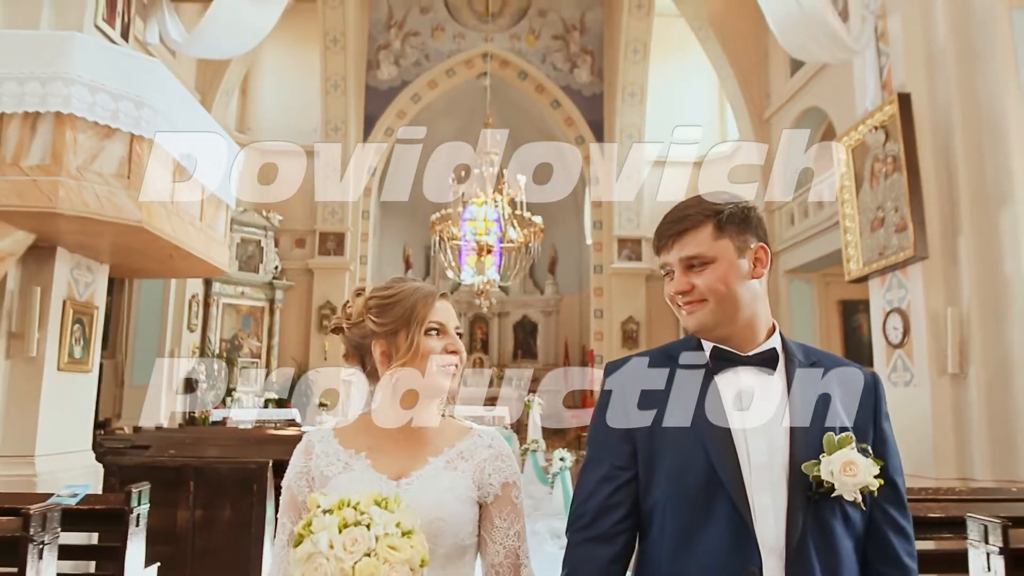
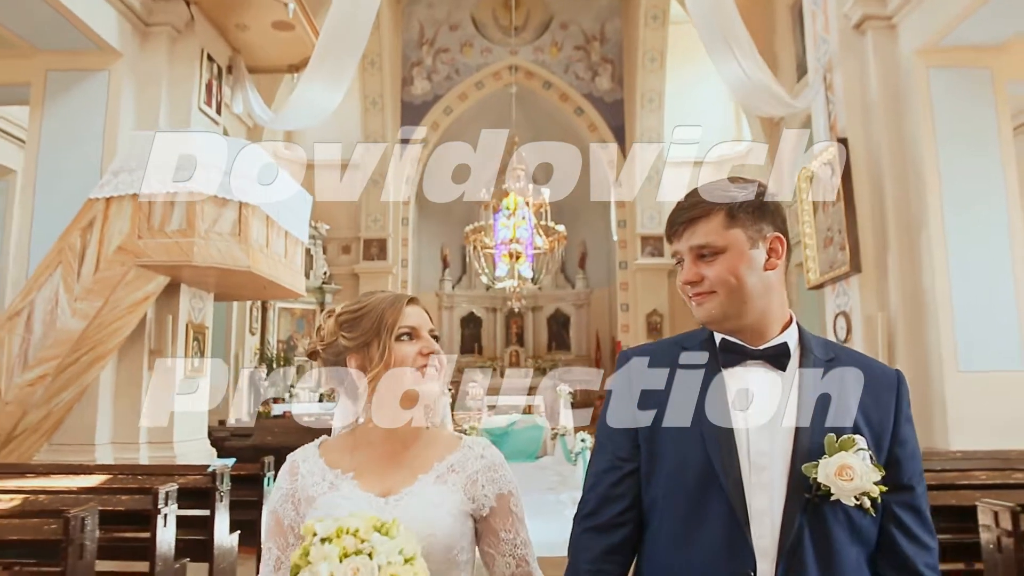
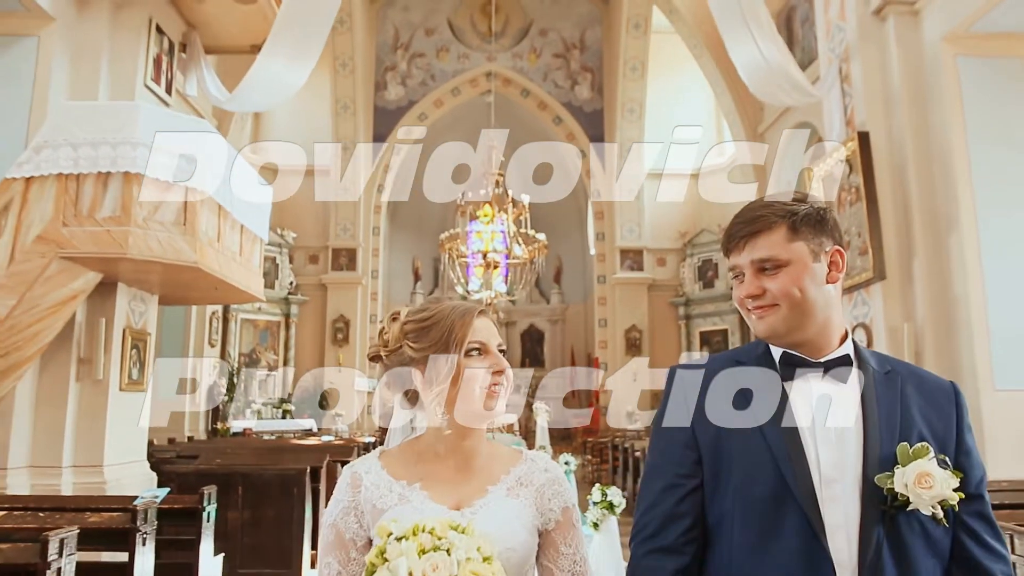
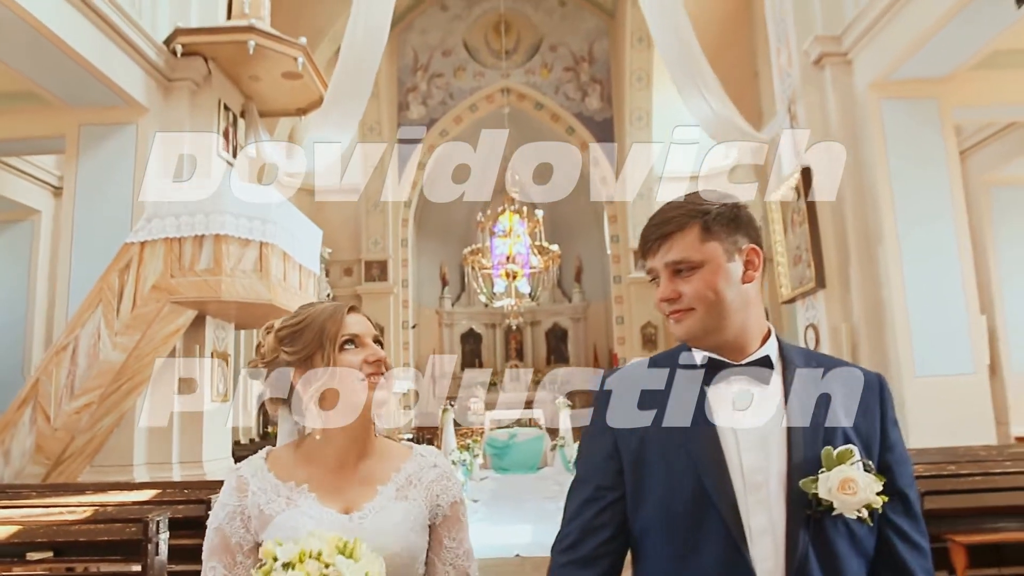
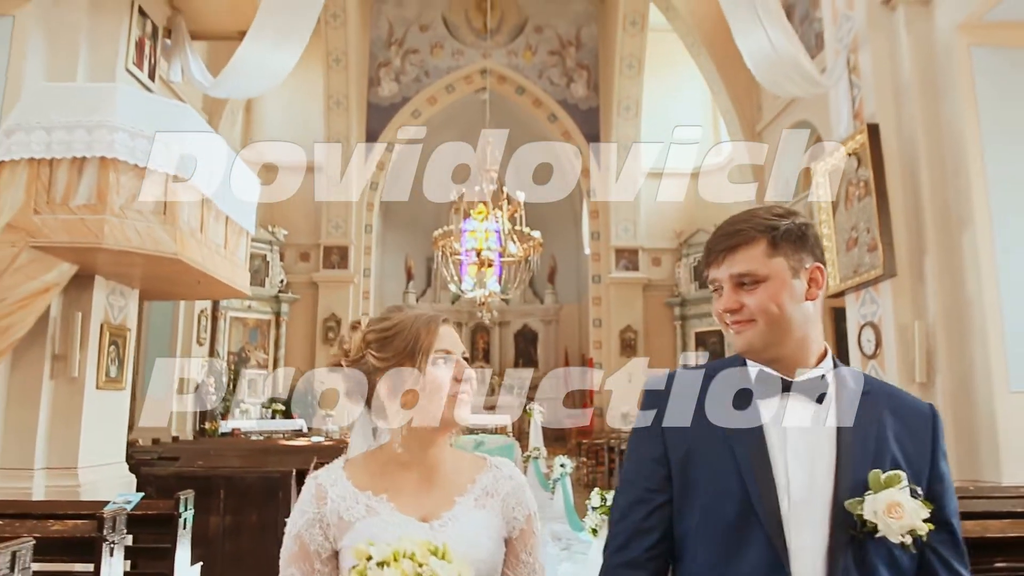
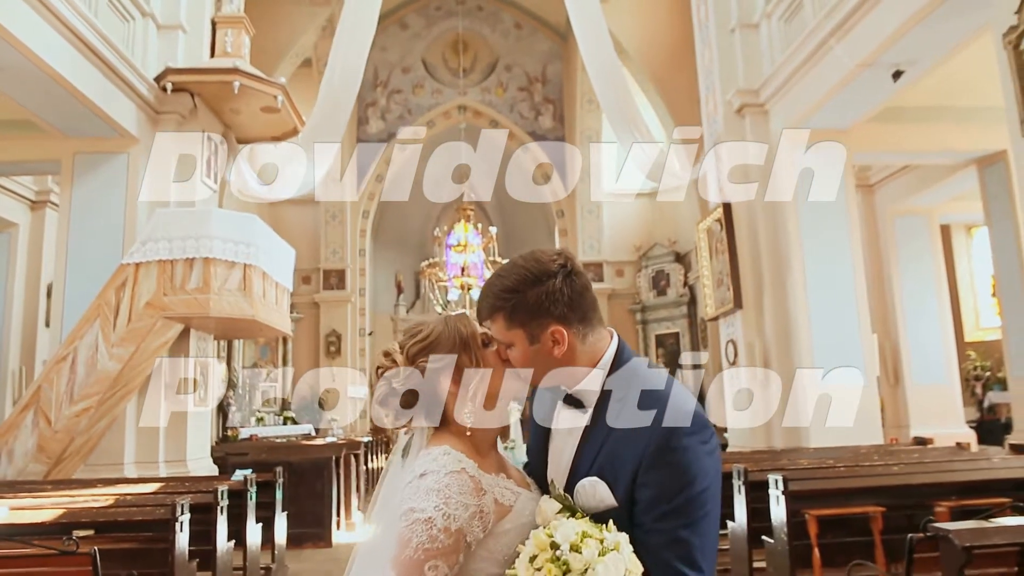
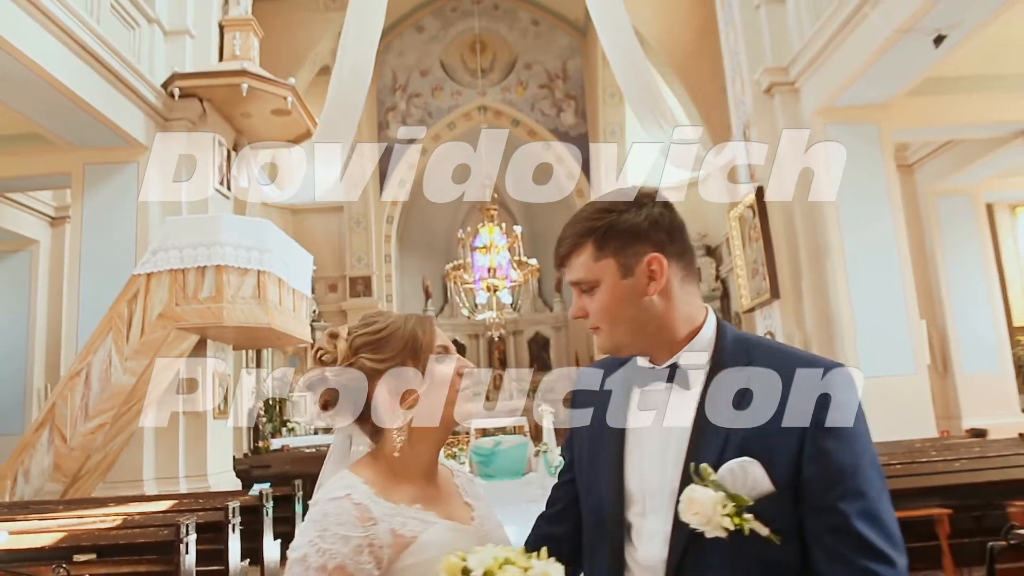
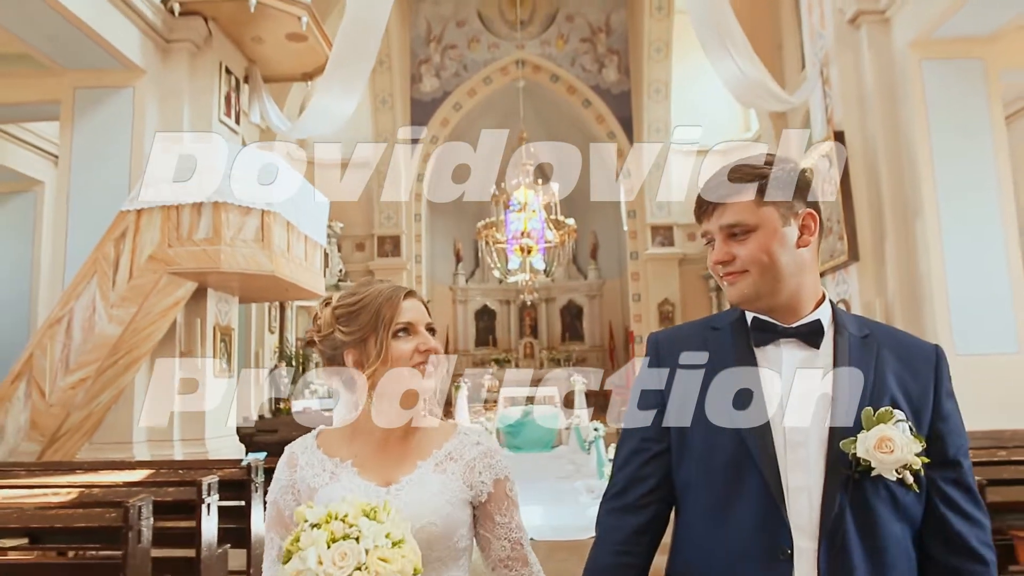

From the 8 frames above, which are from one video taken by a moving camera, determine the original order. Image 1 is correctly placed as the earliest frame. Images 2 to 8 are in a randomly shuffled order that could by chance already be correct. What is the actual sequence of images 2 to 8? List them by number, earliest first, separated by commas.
5, 3, 2, 8, 4, 7, 6
